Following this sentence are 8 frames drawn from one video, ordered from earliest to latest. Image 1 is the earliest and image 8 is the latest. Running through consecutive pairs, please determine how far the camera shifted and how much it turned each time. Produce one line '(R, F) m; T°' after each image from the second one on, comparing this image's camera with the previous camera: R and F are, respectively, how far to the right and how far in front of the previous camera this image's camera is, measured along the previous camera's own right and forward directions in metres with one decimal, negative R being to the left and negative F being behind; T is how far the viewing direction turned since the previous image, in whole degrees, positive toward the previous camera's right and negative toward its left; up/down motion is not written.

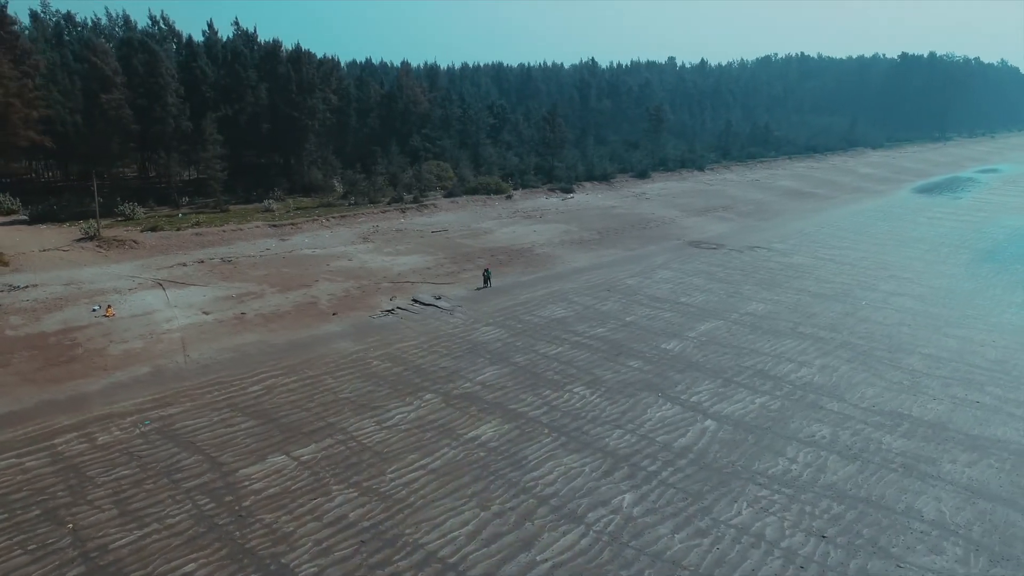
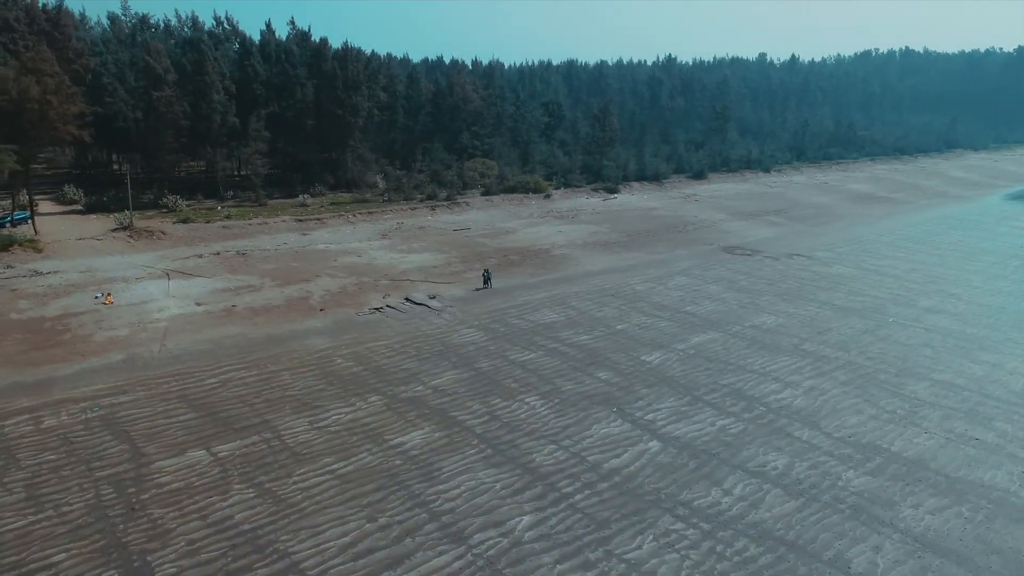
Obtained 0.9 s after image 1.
(+3.3, +0.9) m; -7°
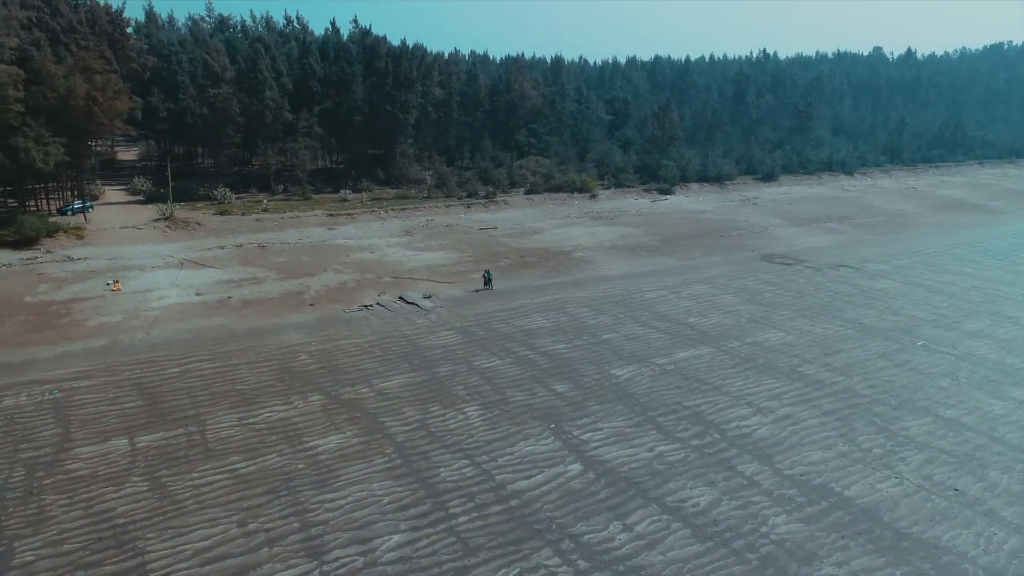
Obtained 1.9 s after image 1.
(+3.7, +1.1) m; -8°
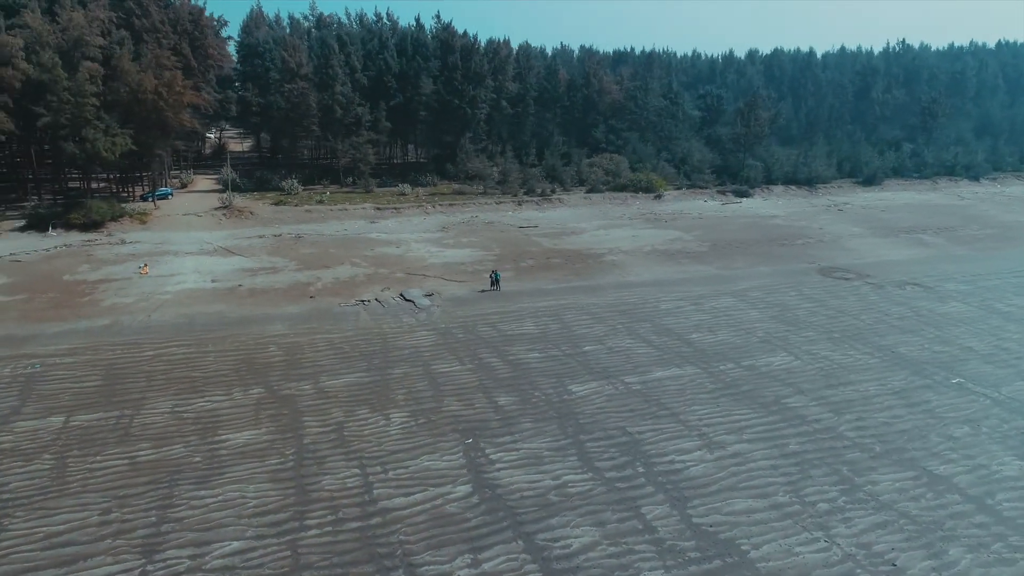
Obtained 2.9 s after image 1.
(+4.3, +1.4) m; -11°
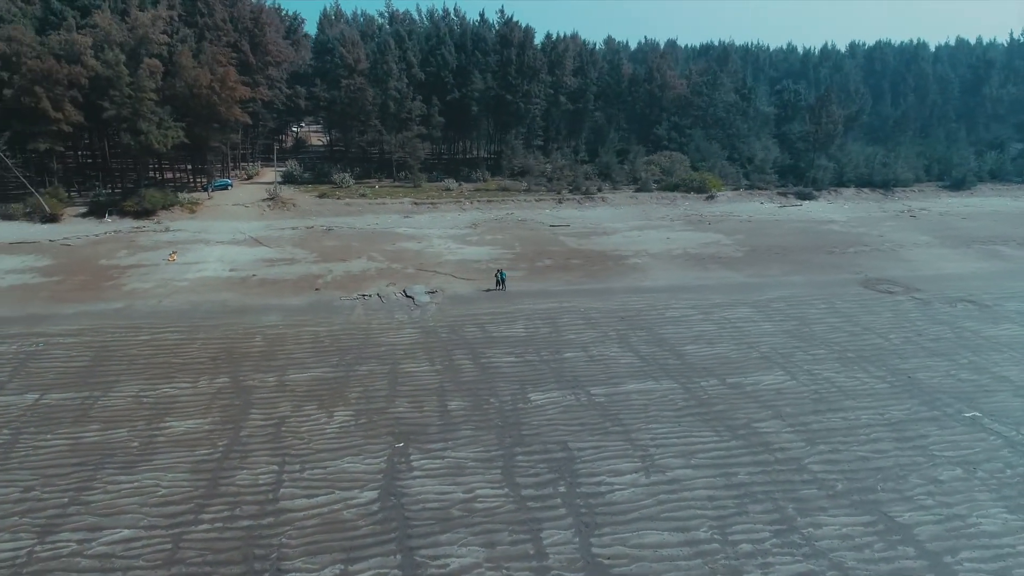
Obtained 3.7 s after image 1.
(+3.2, +0.9) m; -8°
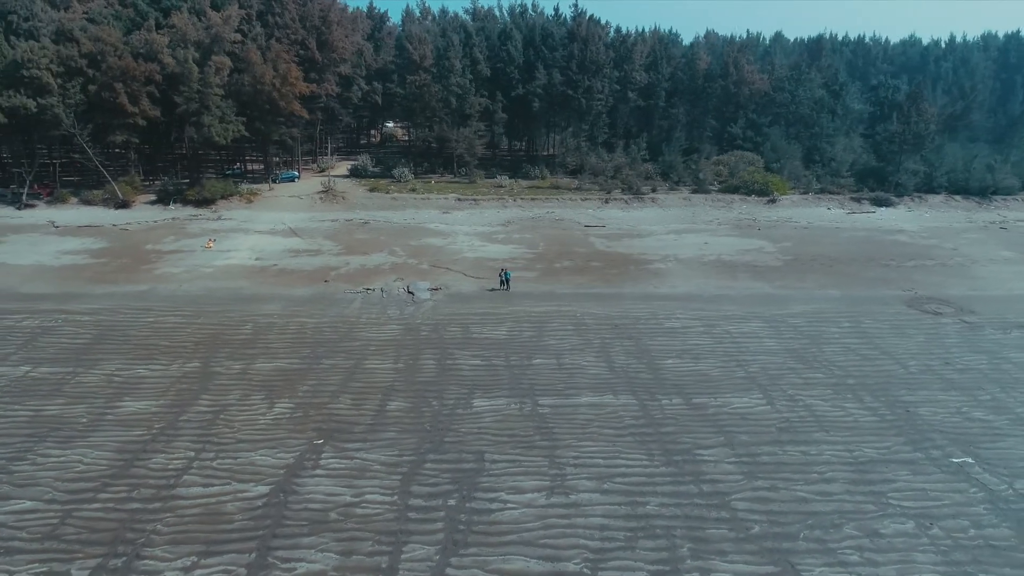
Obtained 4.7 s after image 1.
(+3.7, +0.9) m; -10°
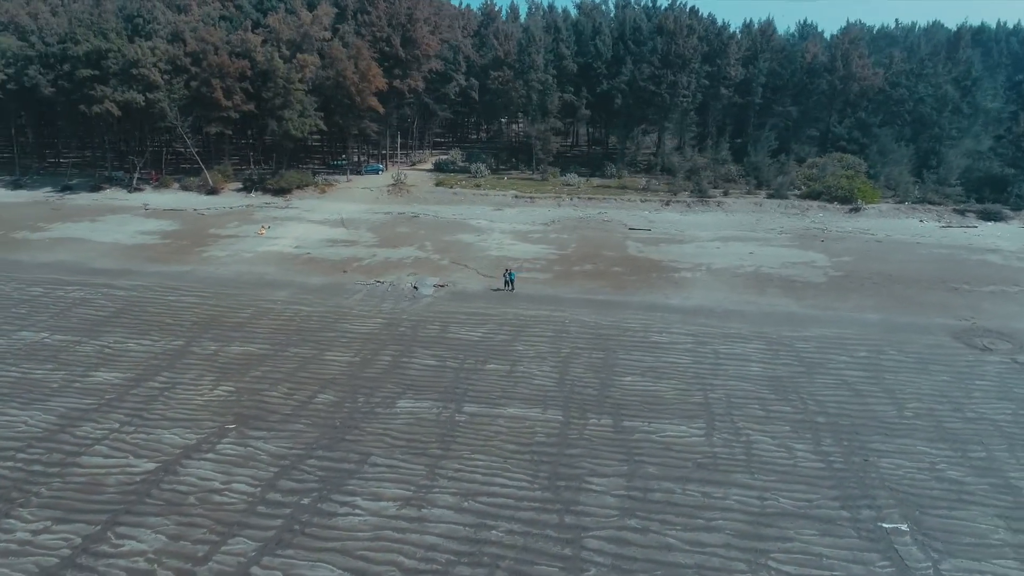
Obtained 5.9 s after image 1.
(+4.7, +1.1) m; -12°
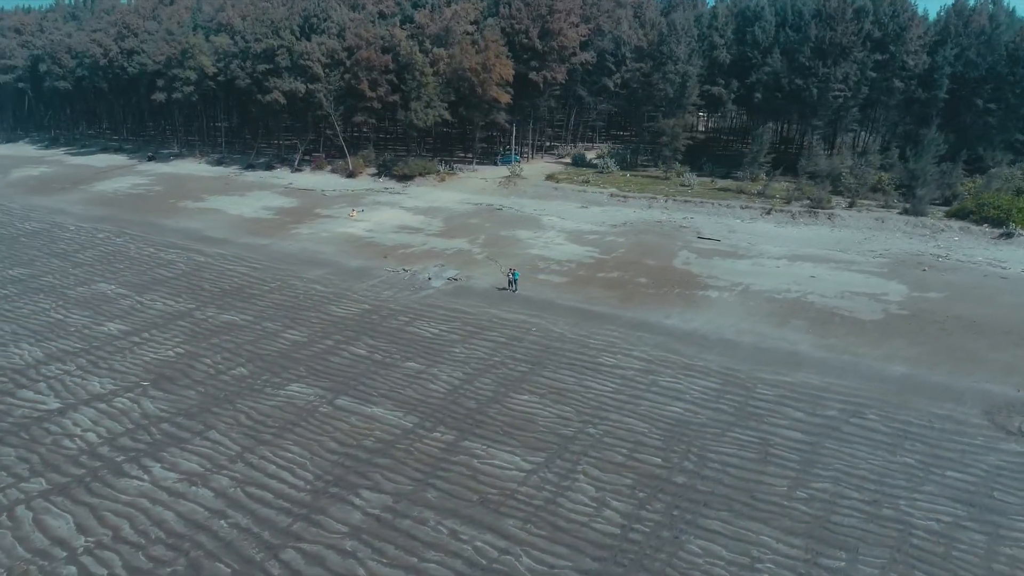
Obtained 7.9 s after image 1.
(+7.5, +2.1) m; -20°
